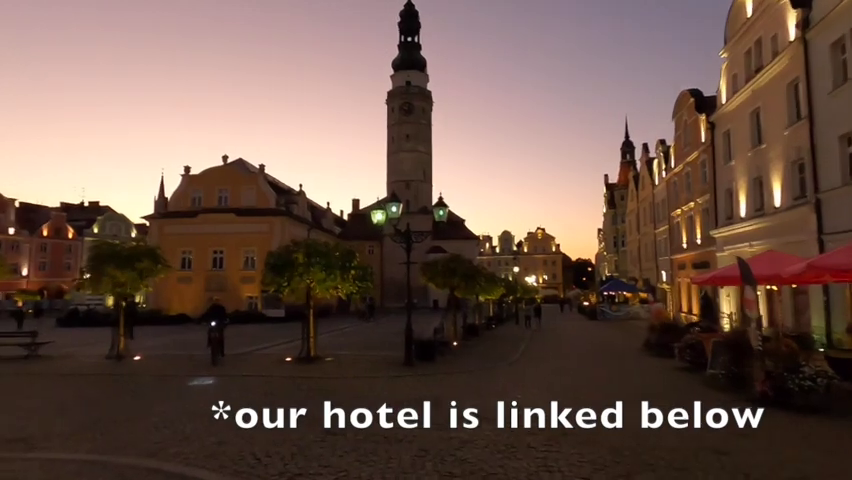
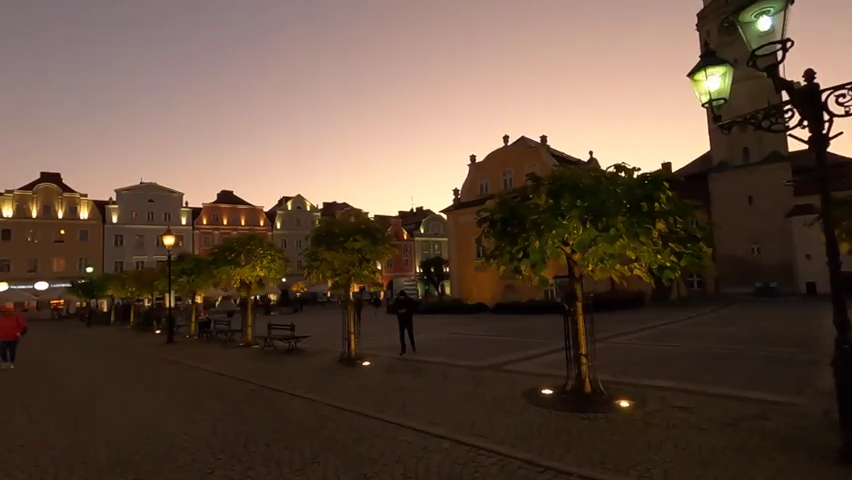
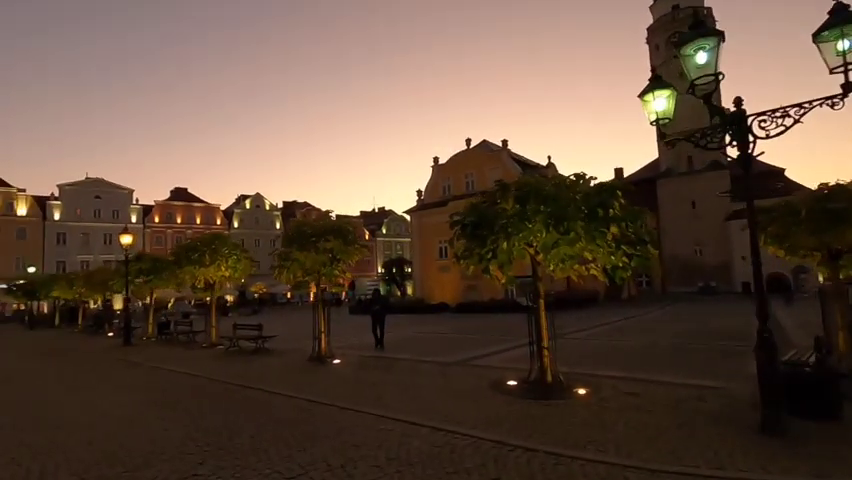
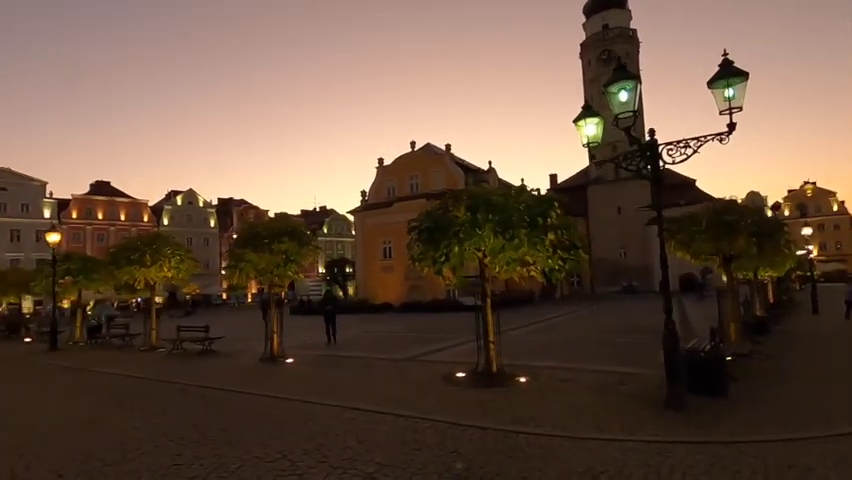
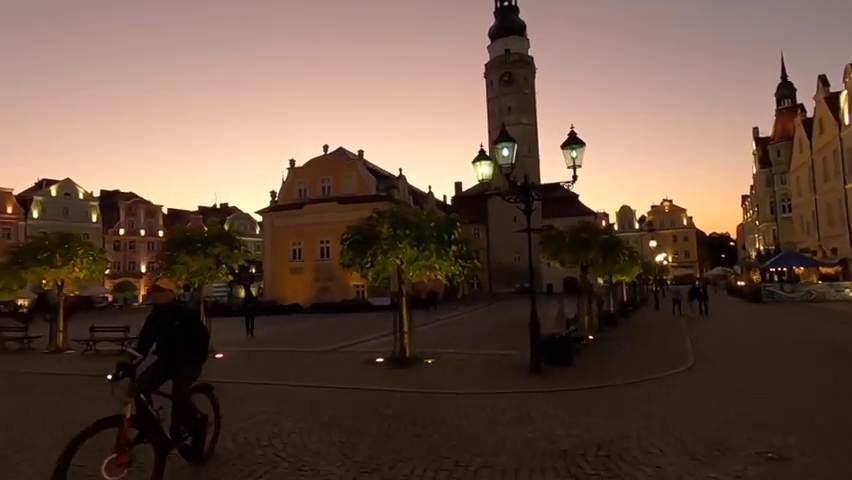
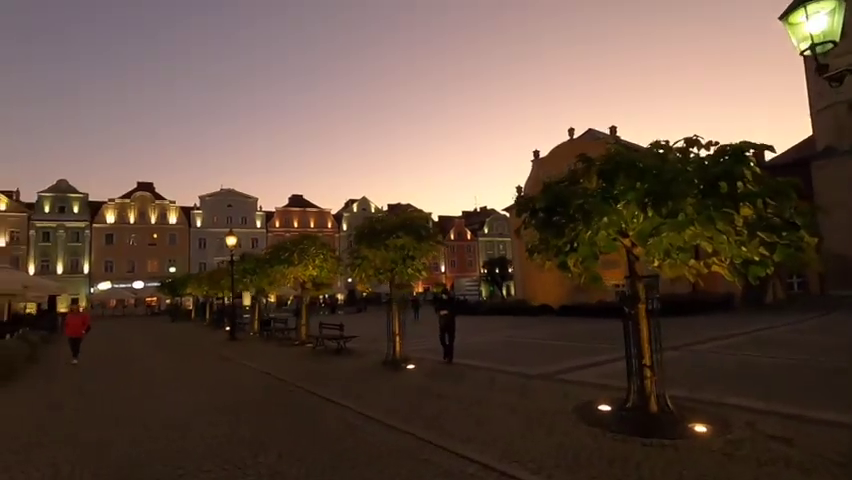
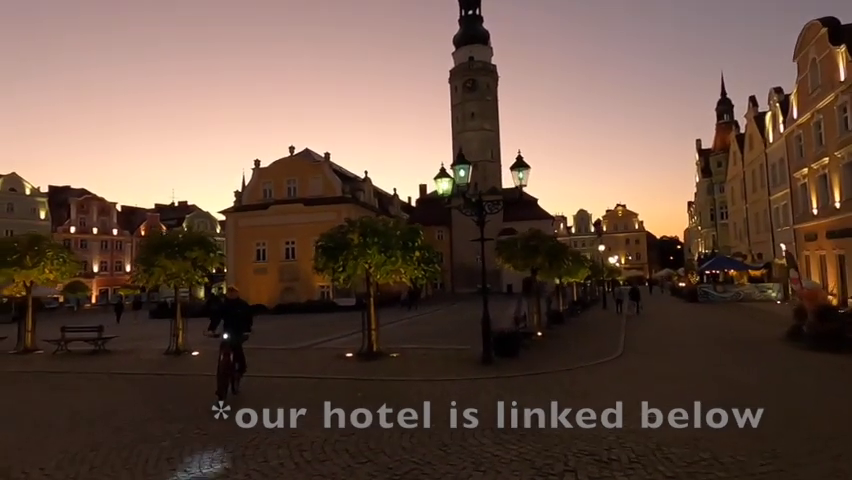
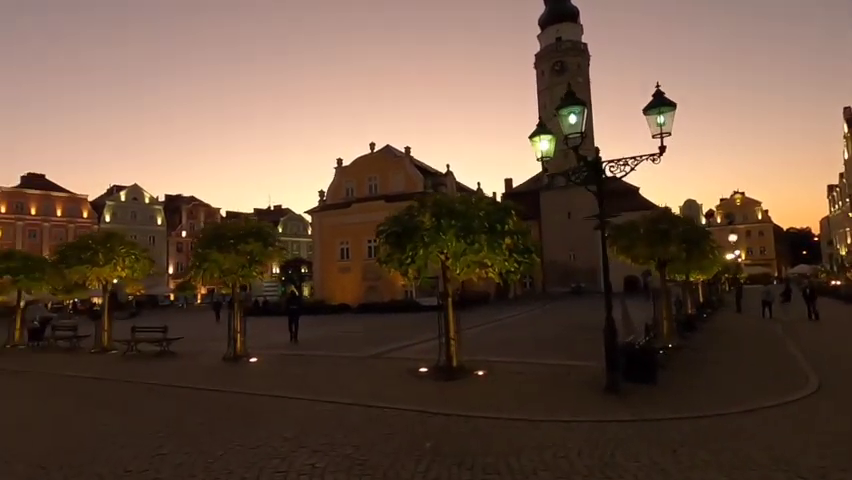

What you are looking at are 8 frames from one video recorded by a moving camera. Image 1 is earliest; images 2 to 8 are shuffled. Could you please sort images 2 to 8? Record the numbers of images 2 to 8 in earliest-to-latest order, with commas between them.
7, 5, 8, 4, 3, 2, 6
